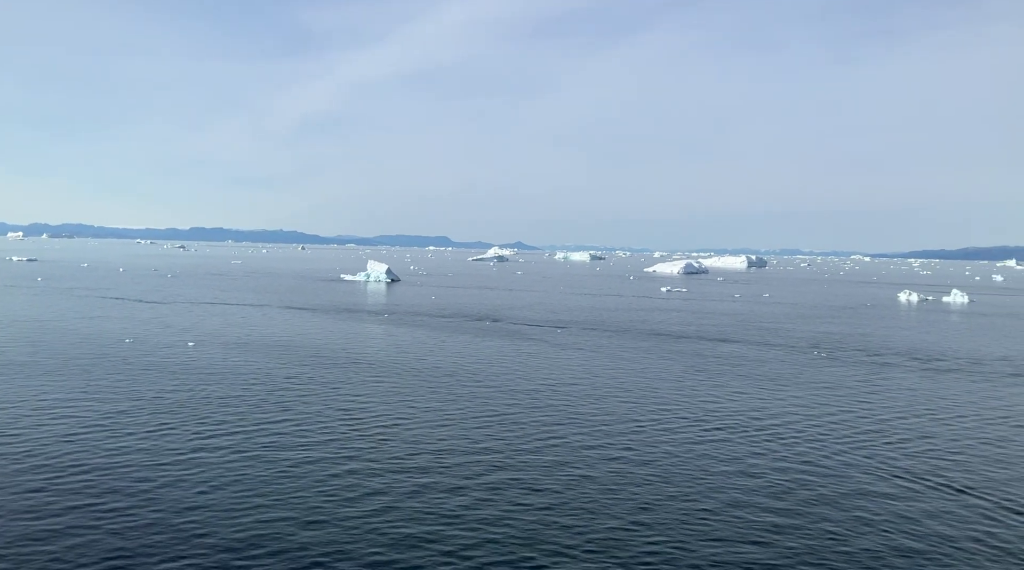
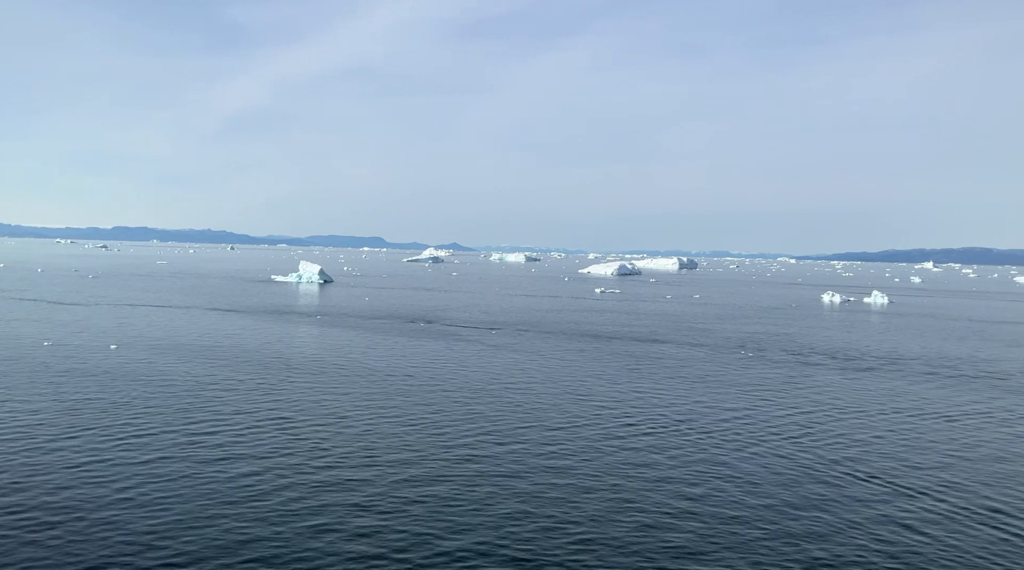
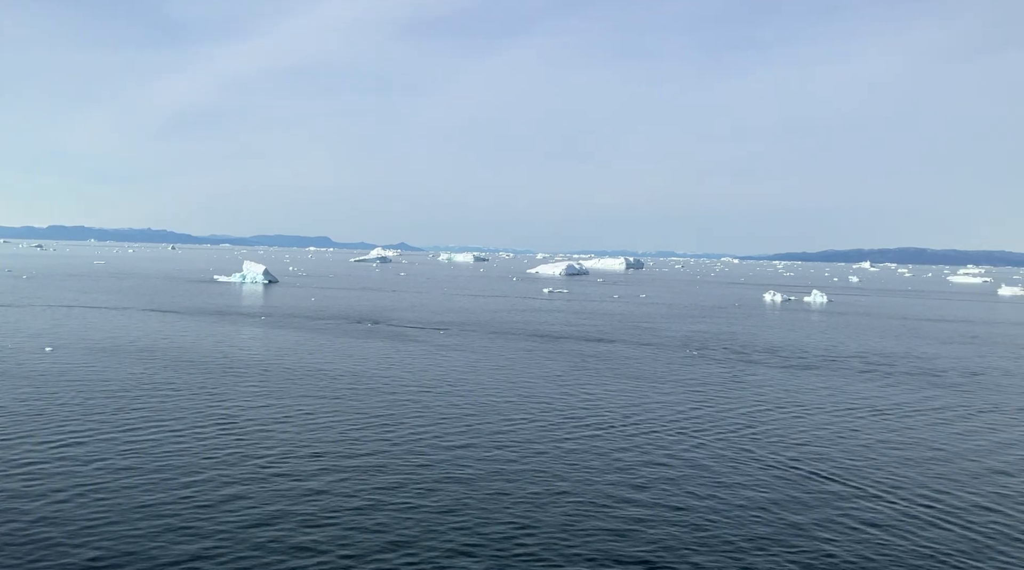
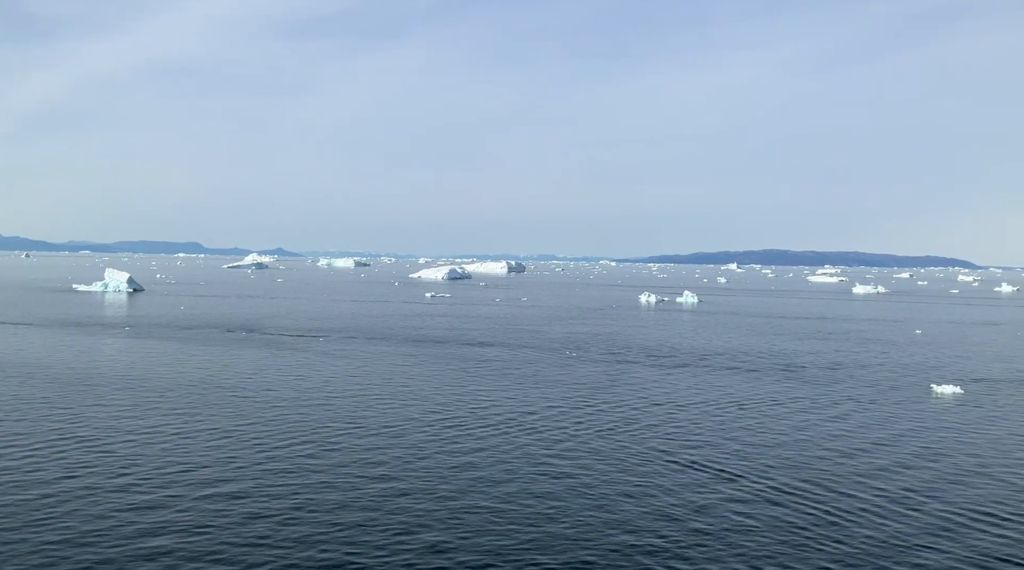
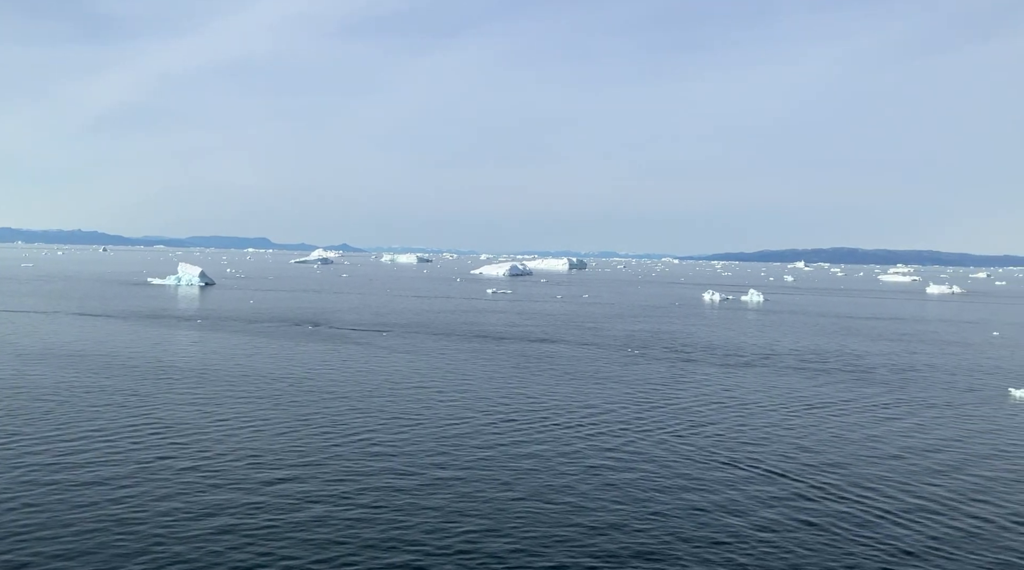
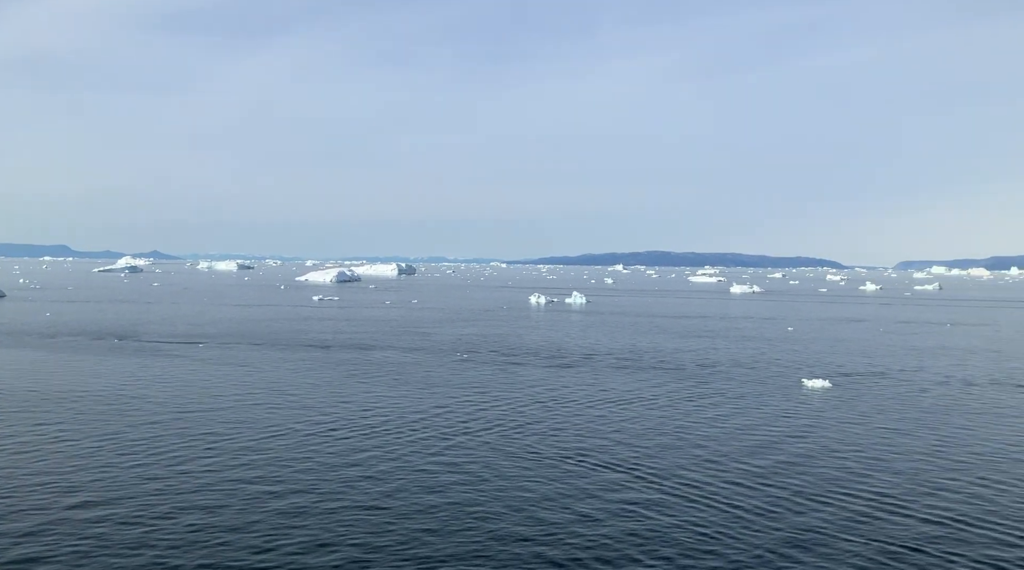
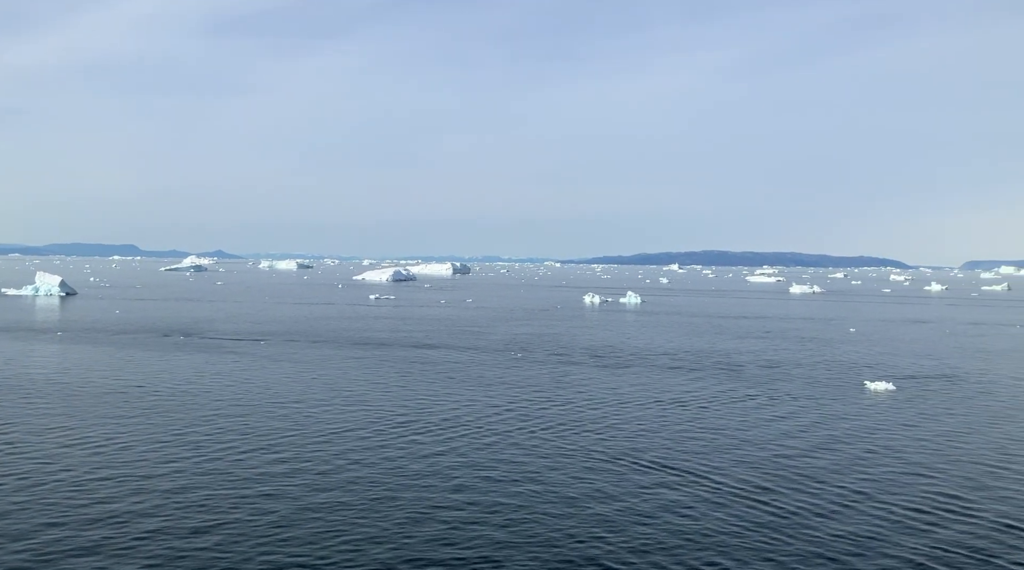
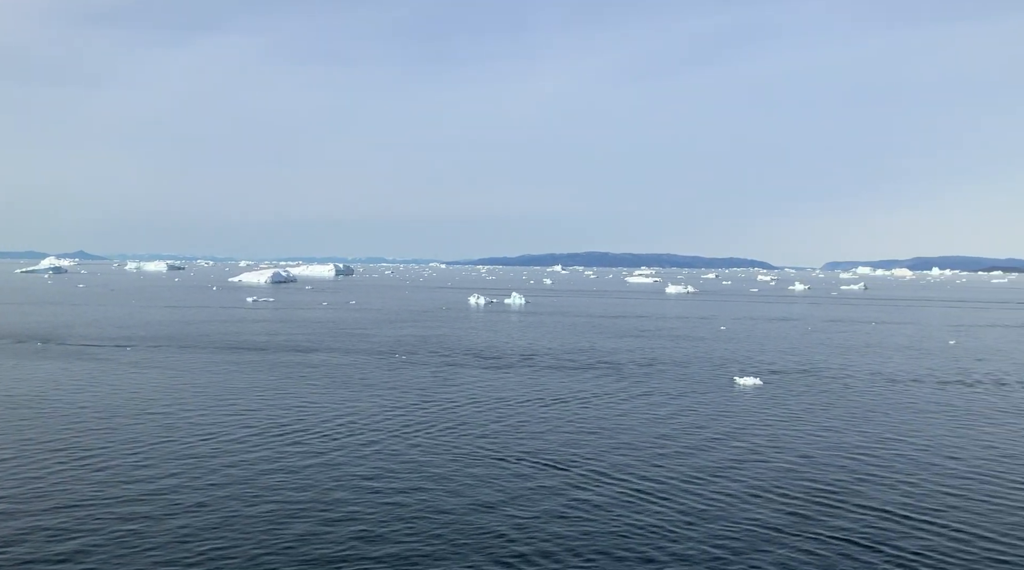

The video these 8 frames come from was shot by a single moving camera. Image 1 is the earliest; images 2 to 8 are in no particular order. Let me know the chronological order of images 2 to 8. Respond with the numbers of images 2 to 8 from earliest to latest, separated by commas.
2, 3, 5, 4, 7, 6, 8
